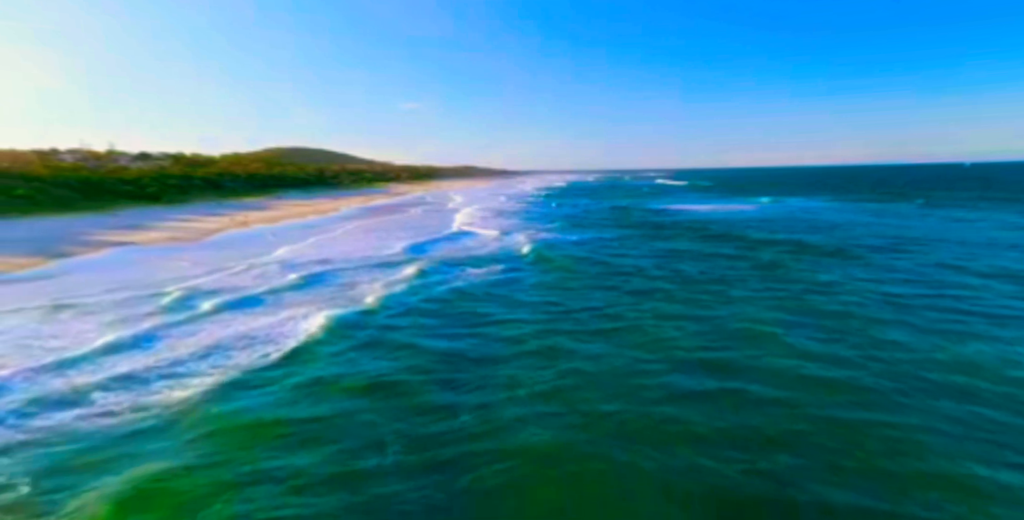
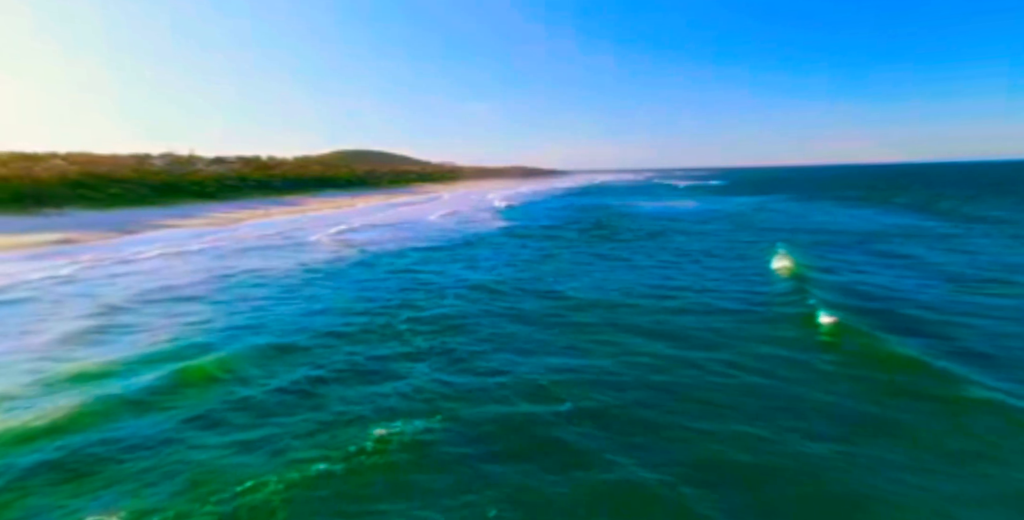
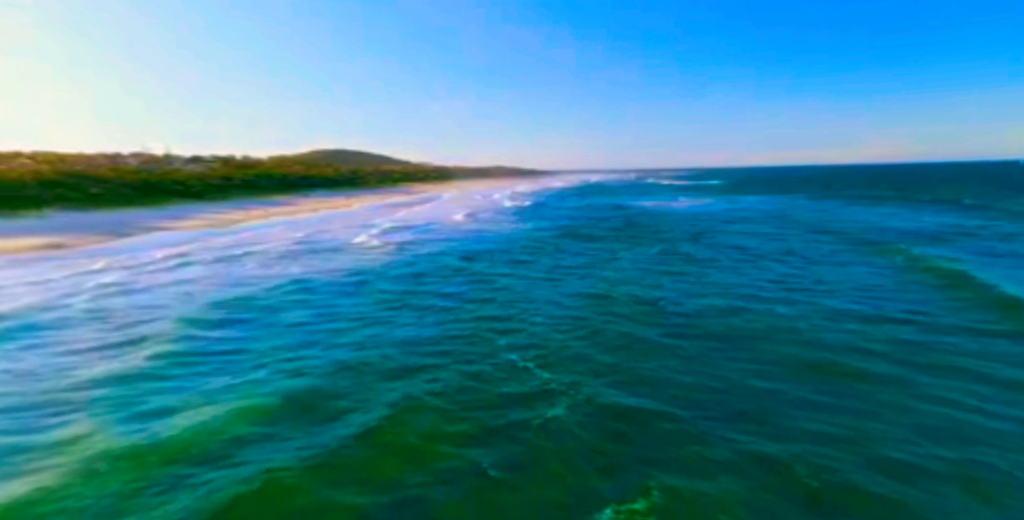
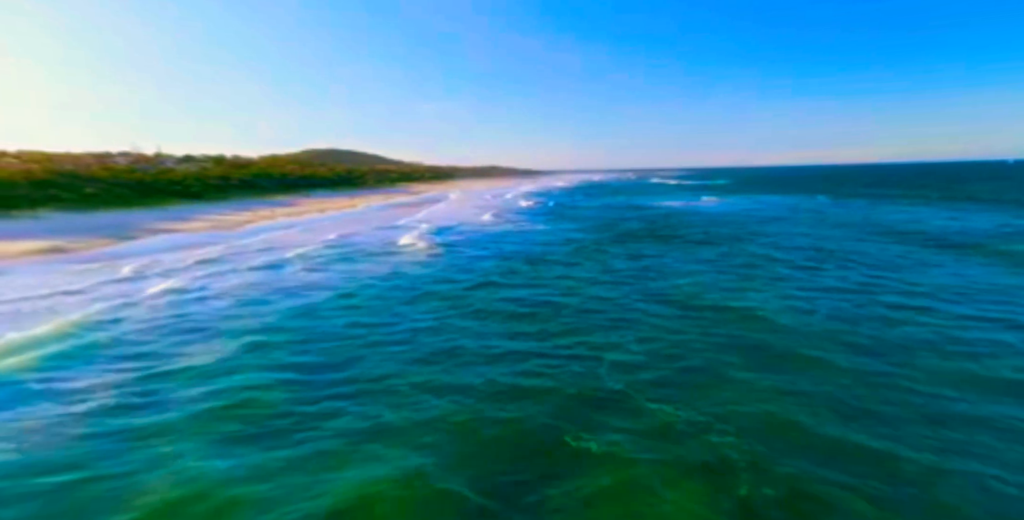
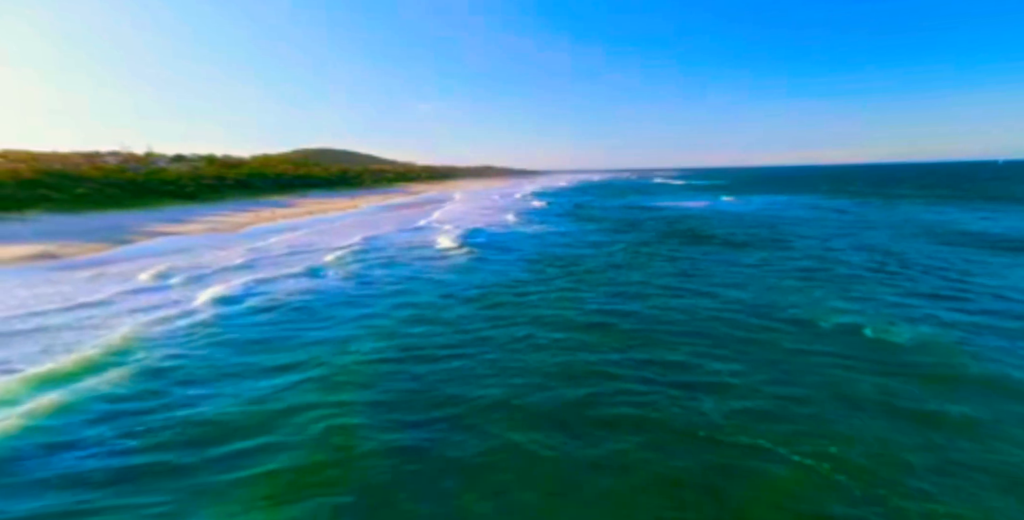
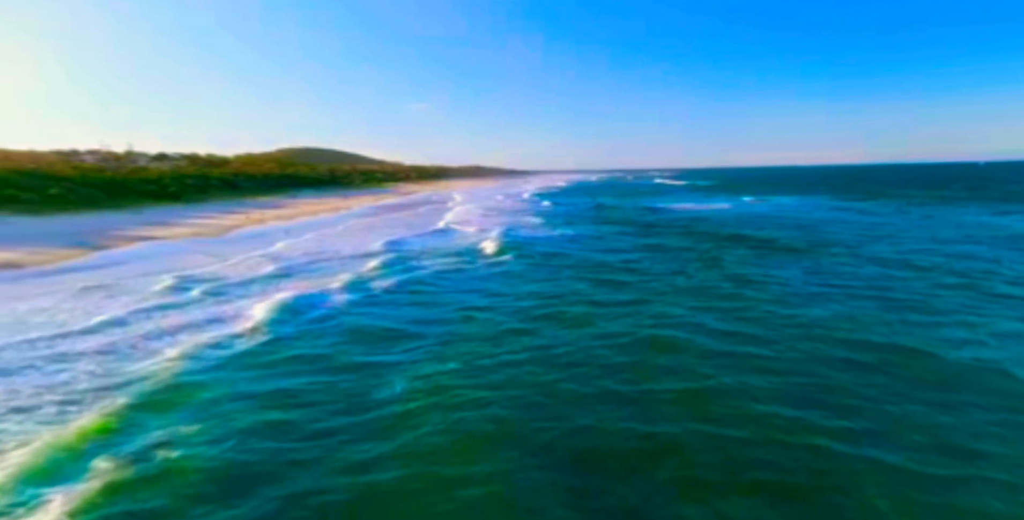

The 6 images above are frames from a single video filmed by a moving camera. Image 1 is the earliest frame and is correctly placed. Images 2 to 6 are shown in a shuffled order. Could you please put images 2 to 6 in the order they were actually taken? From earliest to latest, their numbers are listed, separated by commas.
6, 5, 4, 3, 2
